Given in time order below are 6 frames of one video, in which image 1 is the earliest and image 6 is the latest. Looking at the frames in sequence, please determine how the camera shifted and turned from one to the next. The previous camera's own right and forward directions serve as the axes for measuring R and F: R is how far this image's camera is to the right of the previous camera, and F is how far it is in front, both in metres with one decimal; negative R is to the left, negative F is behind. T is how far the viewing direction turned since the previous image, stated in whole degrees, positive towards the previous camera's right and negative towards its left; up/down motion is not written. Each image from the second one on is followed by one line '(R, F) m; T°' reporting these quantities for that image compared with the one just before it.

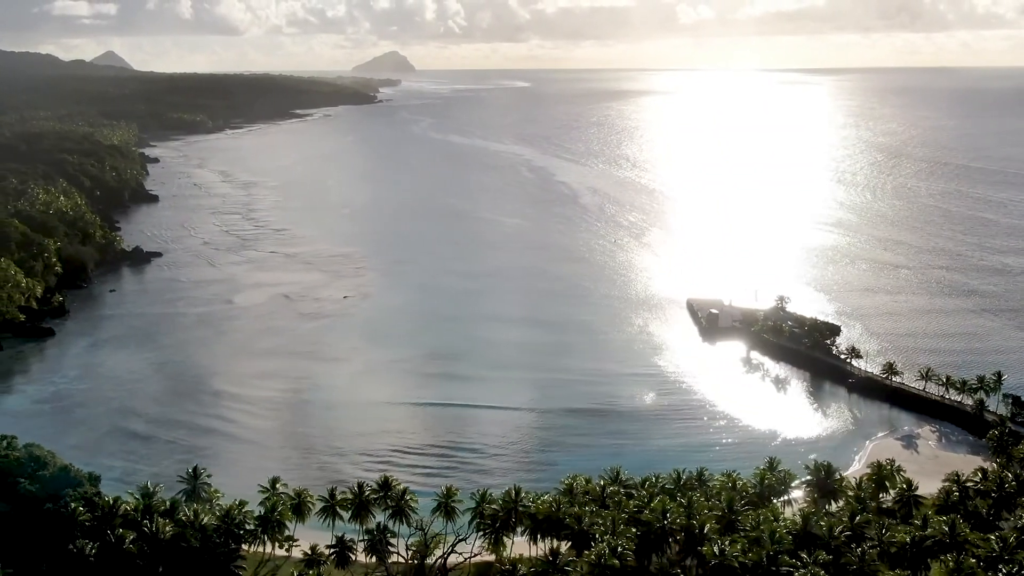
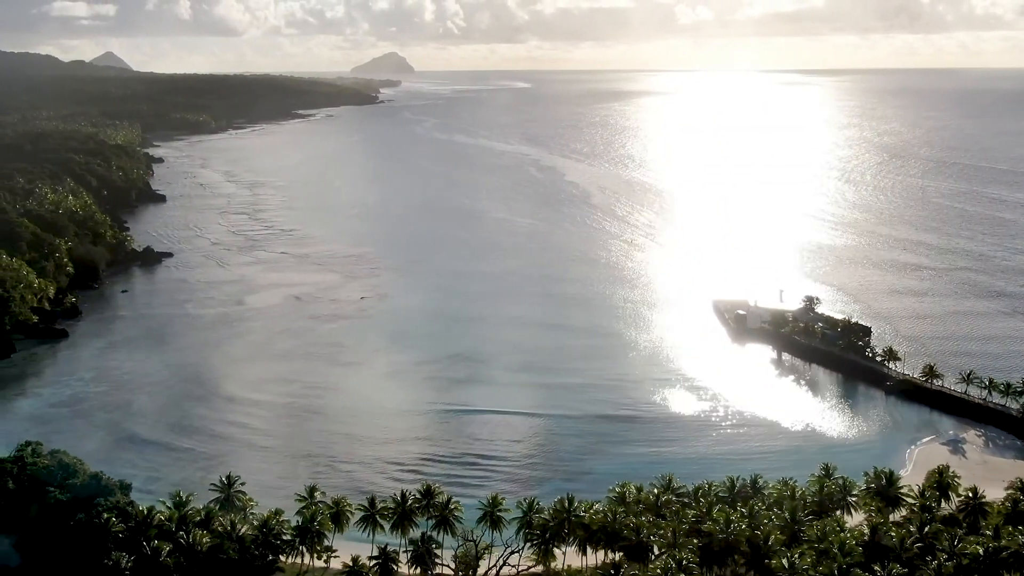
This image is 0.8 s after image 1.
(-1.0, +0.7) m; 0°
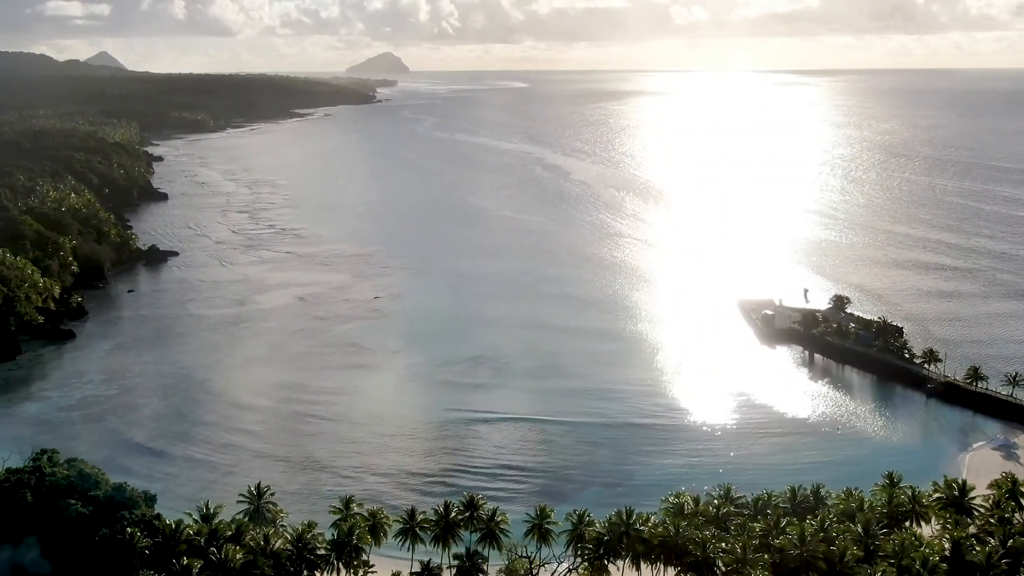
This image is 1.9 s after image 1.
(-1.0, +1.0) m; 0°
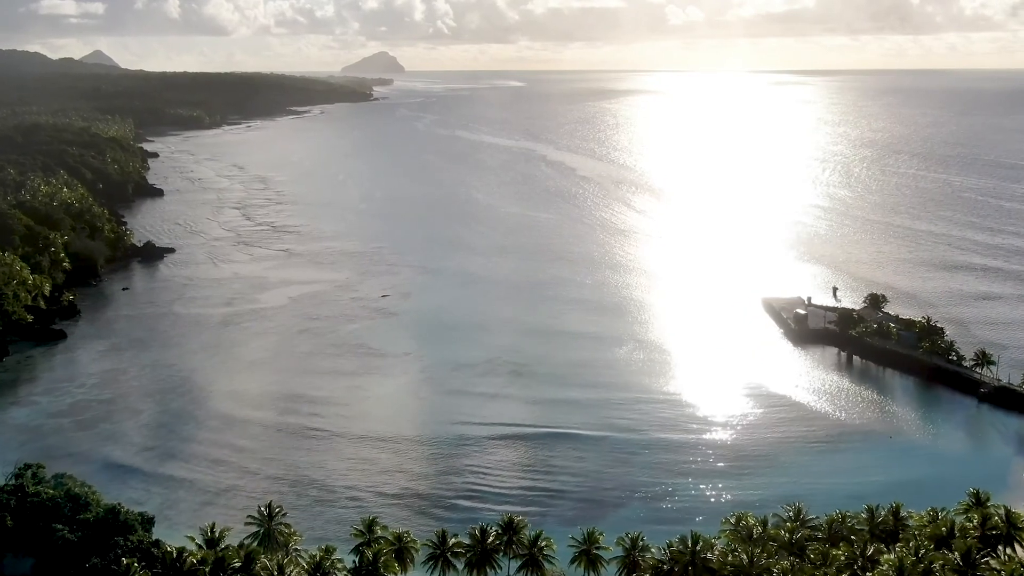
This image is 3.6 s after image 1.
(-0.8, +1.8) m; 0°
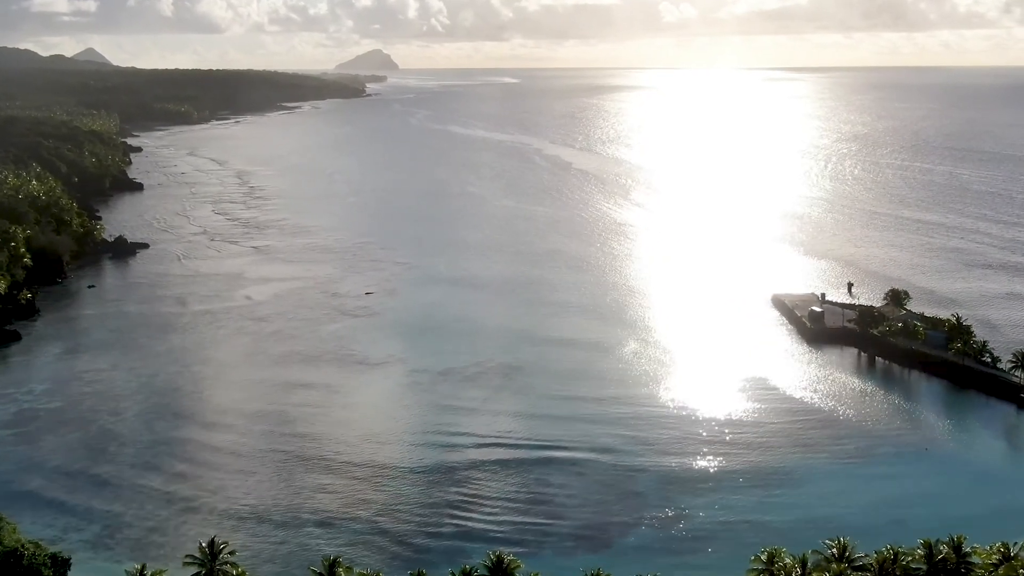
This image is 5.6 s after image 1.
(+0.1, +2.3) m; 0°
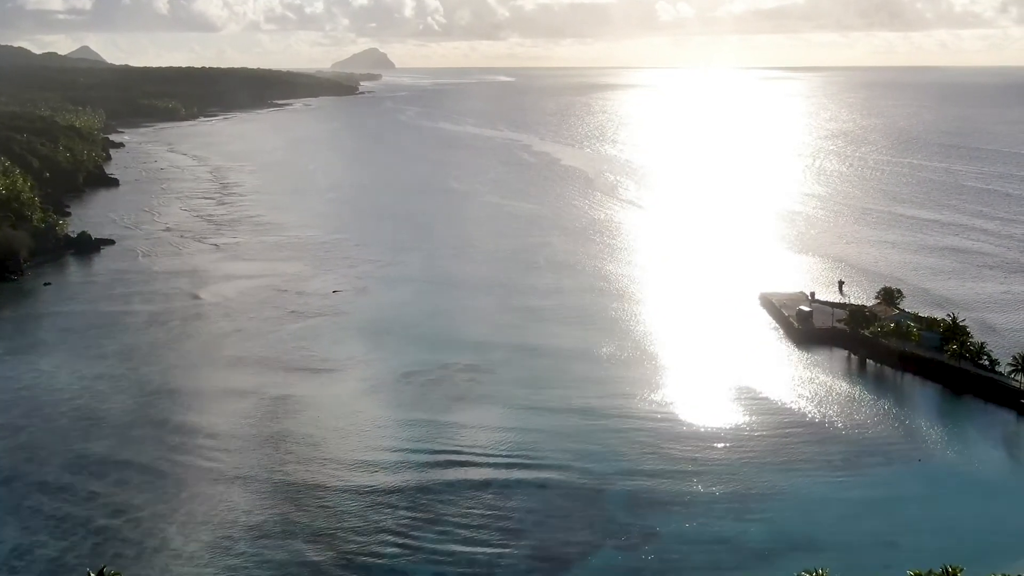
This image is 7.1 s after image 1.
(+0.8, +1.5) m; 0°
